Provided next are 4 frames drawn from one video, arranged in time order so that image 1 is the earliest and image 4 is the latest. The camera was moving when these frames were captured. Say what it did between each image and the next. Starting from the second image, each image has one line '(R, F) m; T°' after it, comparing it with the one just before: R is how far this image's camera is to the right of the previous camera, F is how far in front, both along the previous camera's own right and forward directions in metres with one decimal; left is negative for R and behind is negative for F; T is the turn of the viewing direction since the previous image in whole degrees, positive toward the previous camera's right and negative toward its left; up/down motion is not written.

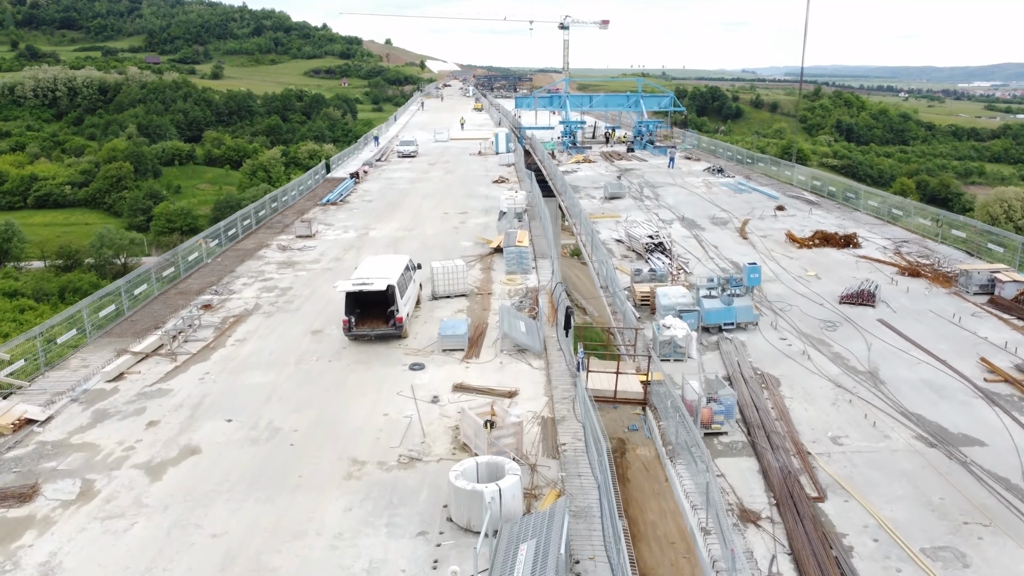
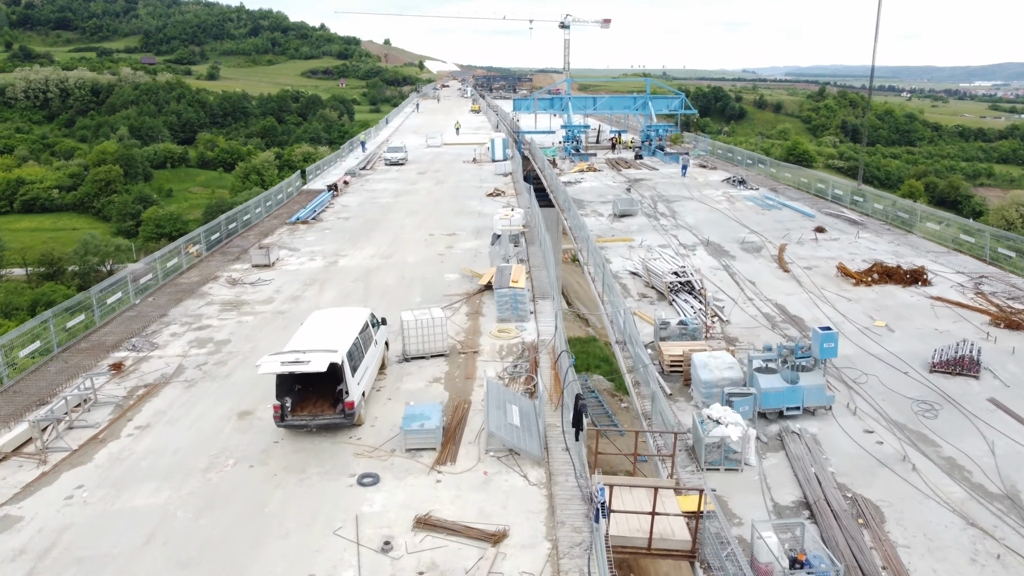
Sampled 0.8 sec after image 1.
(+0.2, +4.0) m; 0°
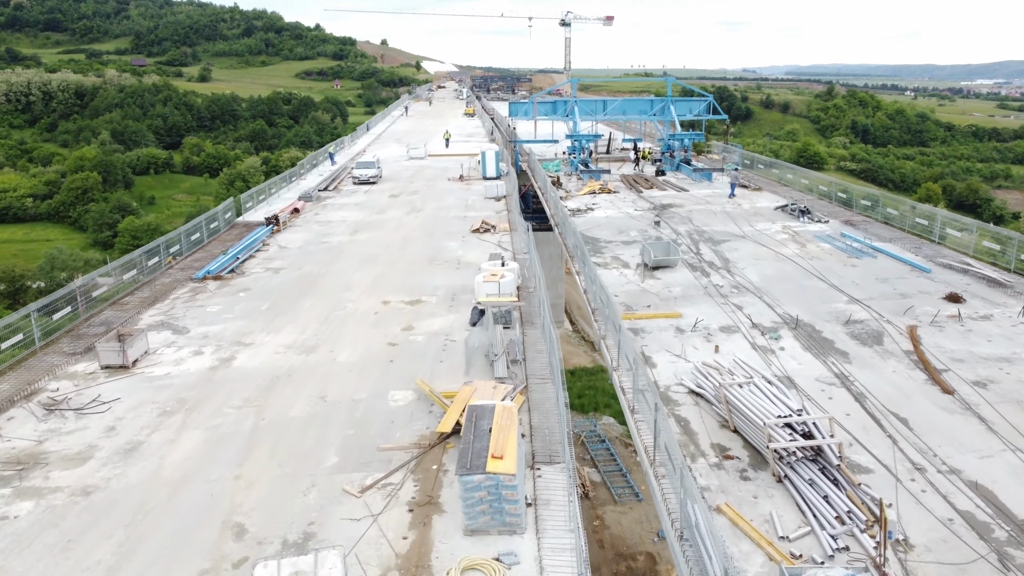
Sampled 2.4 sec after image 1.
(+0.2, +7.8) m; 0°
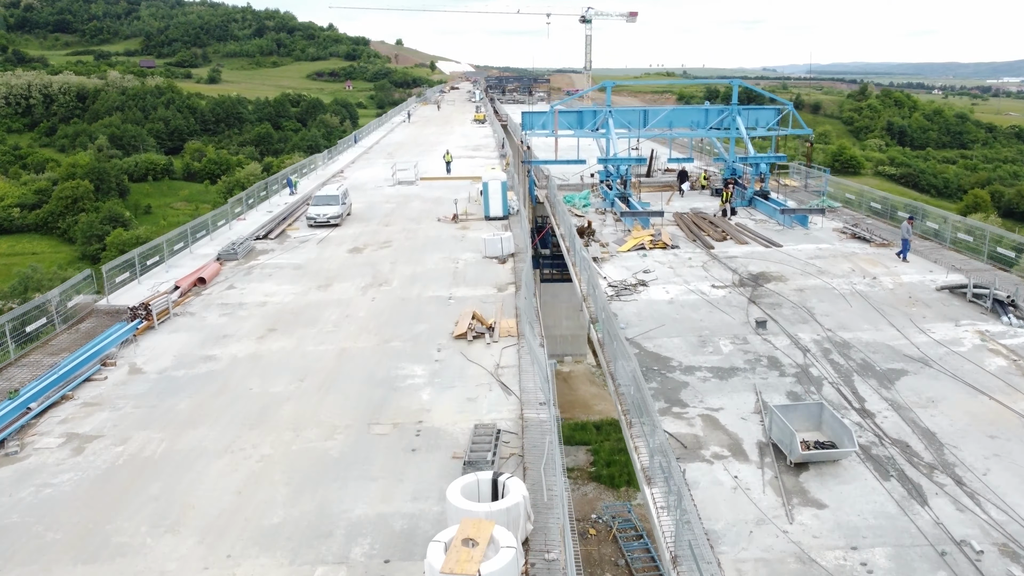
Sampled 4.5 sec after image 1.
(+0.2, +9.9) m; -1°
